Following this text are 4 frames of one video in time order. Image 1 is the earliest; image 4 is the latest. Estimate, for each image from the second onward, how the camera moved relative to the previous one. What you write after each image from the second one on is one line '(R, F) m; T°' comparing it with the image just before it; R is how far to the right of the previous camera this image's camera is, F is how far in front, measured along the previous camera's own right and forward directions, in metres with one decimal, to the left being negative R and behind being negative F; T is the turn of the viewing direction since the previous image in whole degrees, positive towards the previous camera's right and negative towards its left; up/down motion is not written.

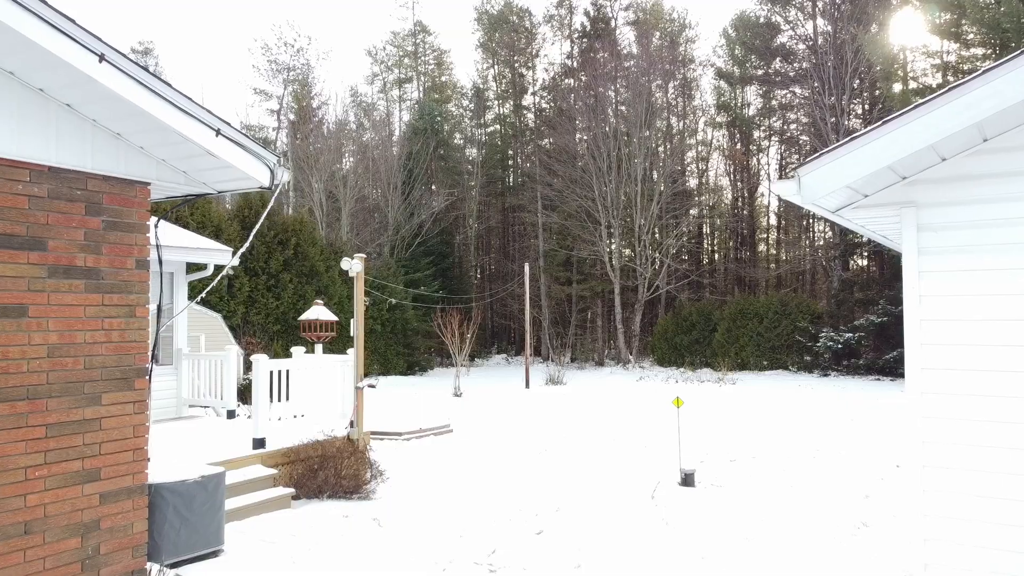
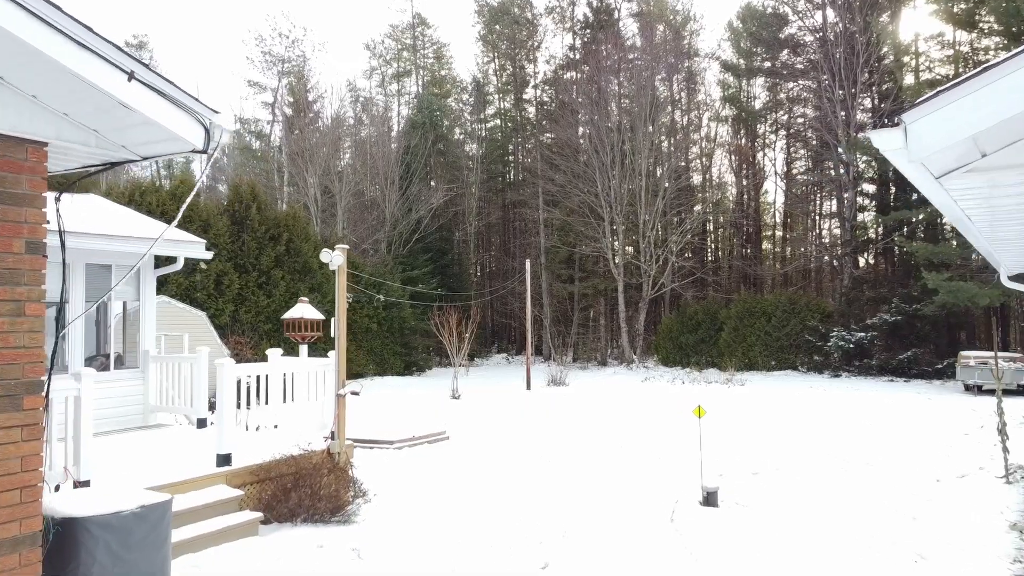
(0.0, +0.6) m; 0°
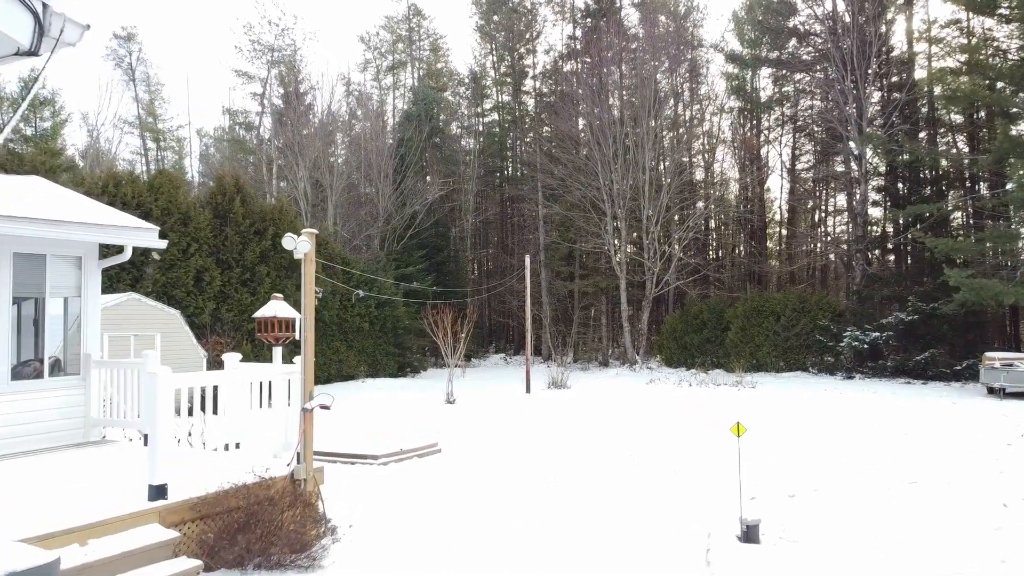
(0.0, +0.9) m; 0°
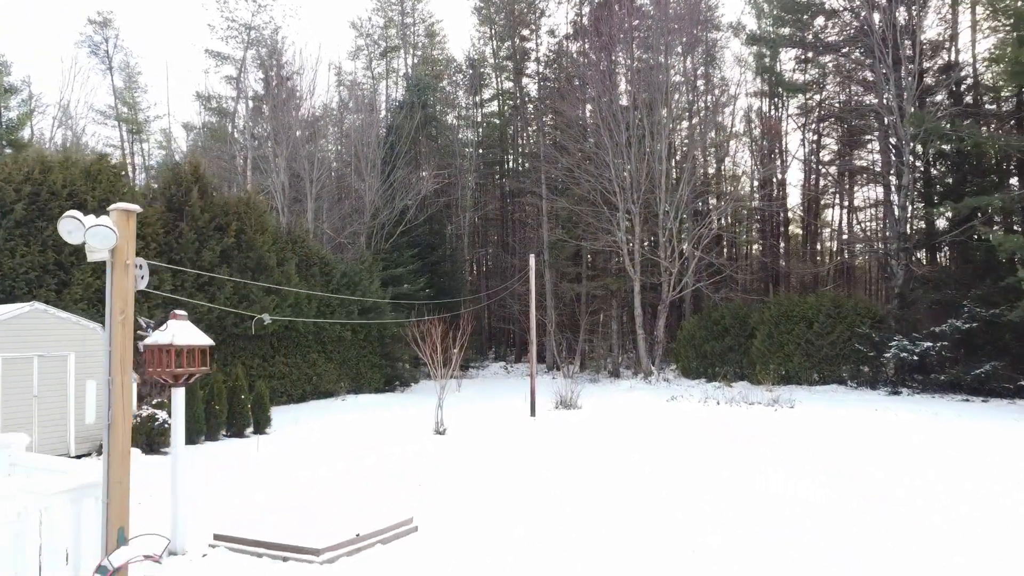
(0.0, +2.2) m; 0°
